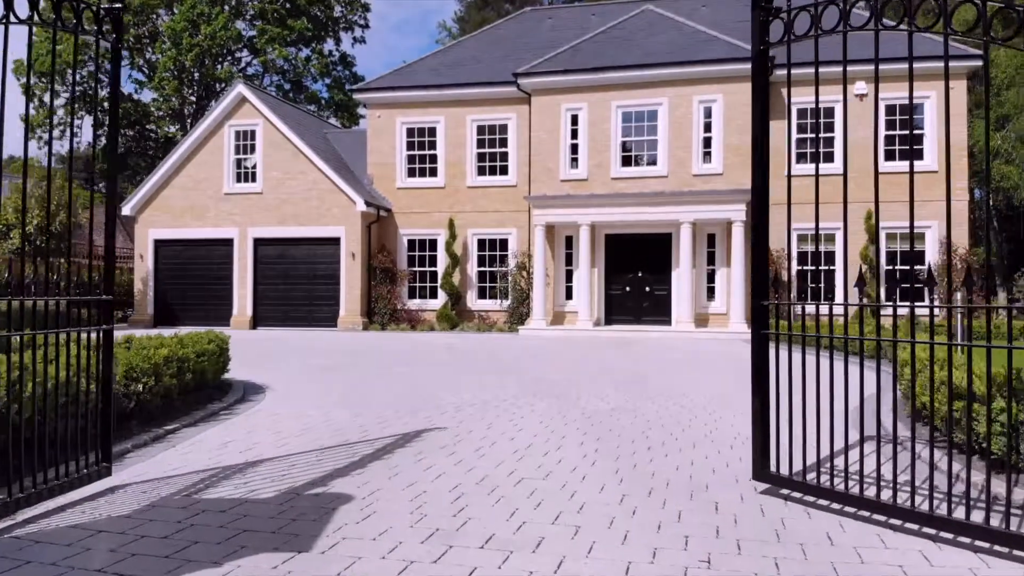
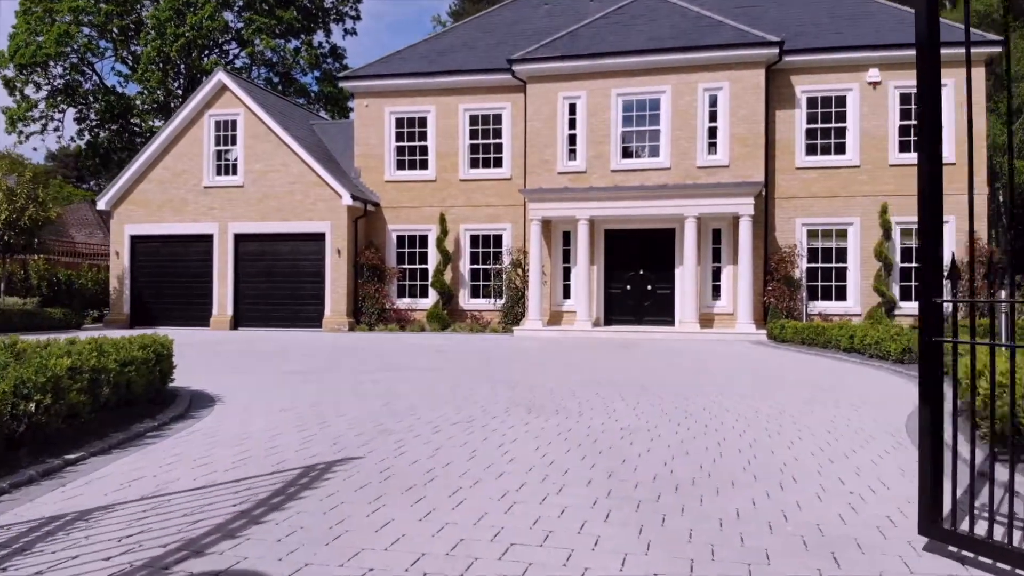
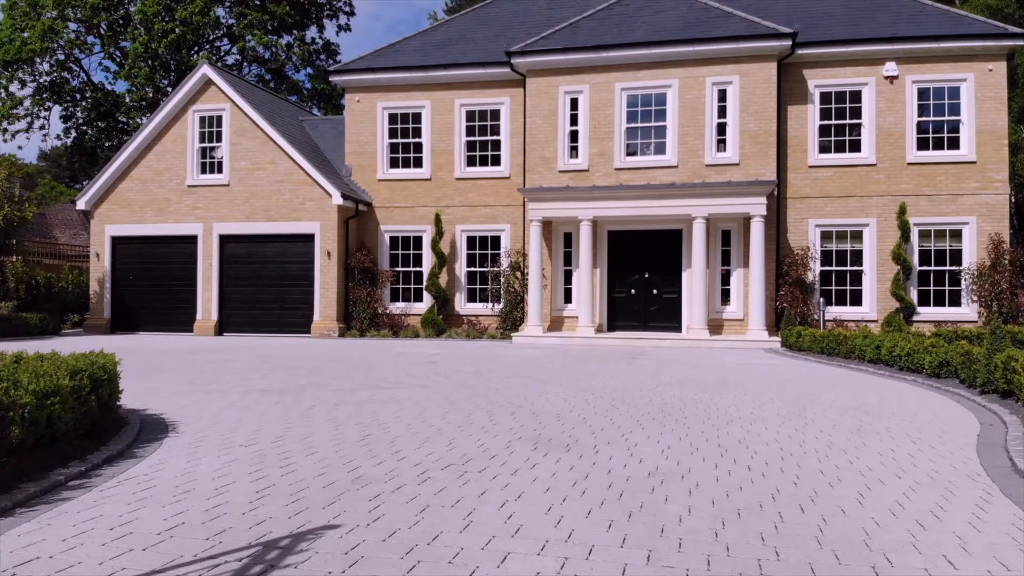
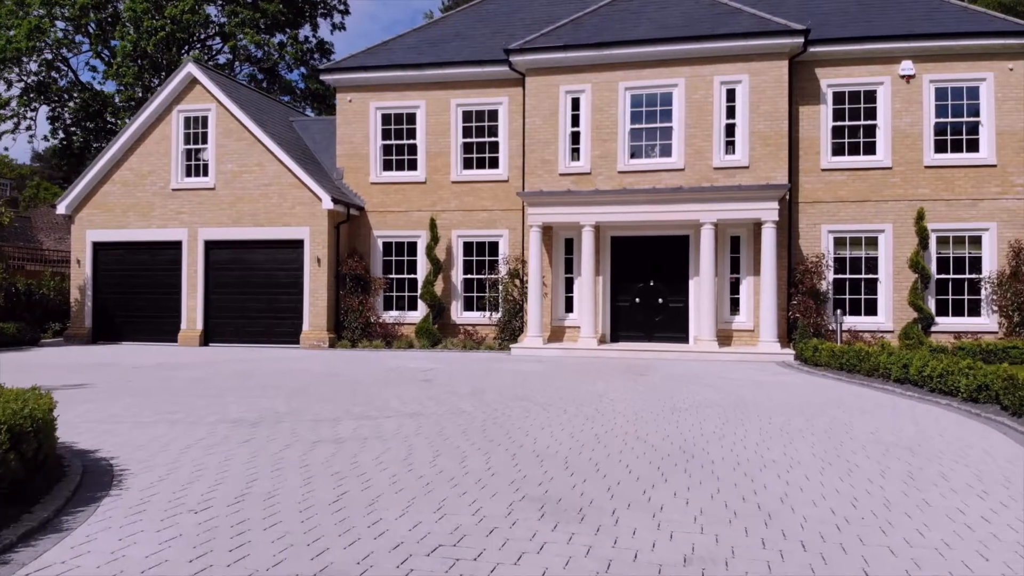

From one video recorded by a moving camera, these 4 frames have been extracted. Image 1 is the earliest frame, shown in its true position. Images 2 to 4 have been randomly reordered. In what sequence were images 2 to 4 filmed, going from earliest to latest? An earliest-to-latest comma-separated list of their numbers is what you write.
2, 3, 4
